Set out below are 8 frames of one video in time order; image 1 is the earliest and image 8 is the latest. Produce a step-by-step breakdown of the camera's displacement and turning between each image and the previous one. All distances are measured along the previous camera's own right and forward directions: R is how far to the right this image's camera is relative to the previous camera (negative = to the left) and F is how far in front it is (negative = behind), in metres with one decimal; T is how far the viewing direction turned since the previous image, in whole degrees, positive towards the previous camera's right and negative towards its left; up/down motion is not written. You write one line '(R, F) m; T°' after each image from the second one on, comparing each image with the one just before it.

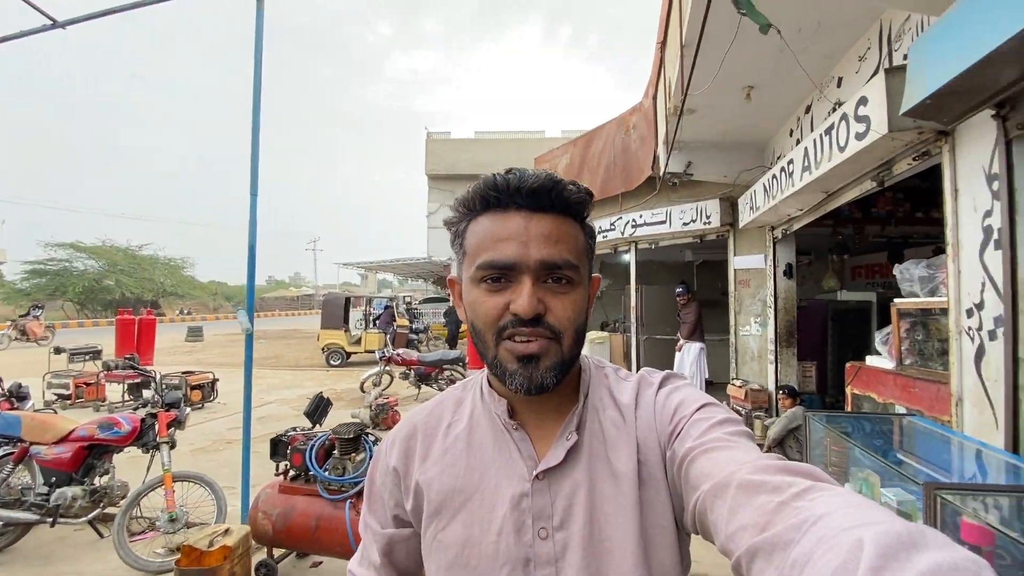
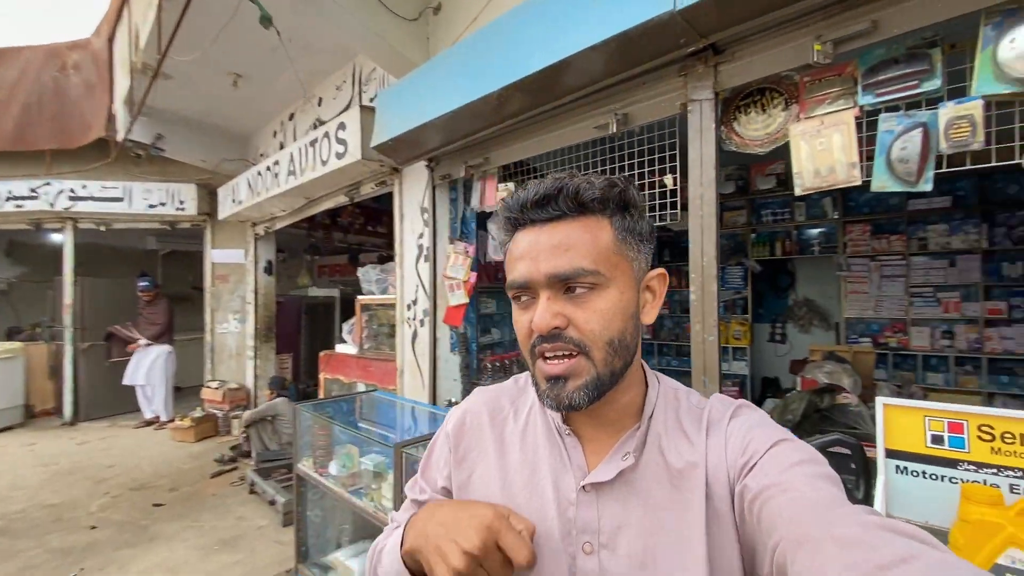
(-0.1, +0.1) m; +58°
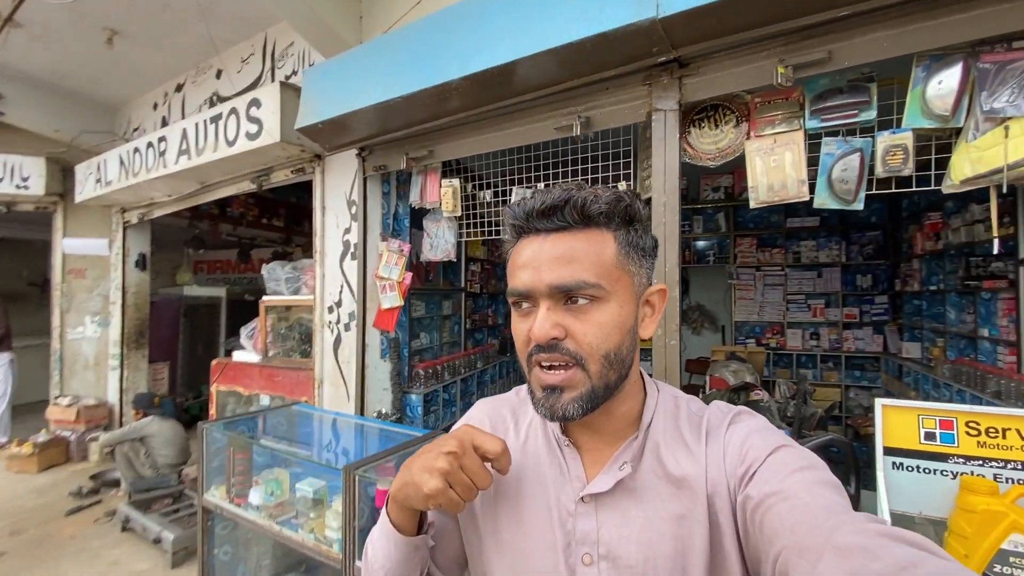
(-0.3, +0.1) m; +13°
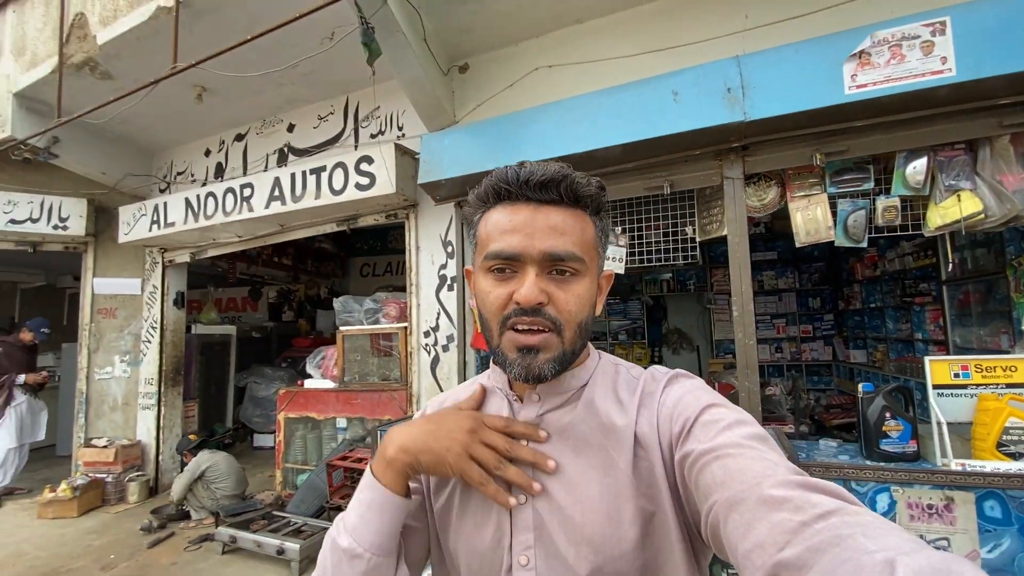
(-1.1, -0.6) m; +8°
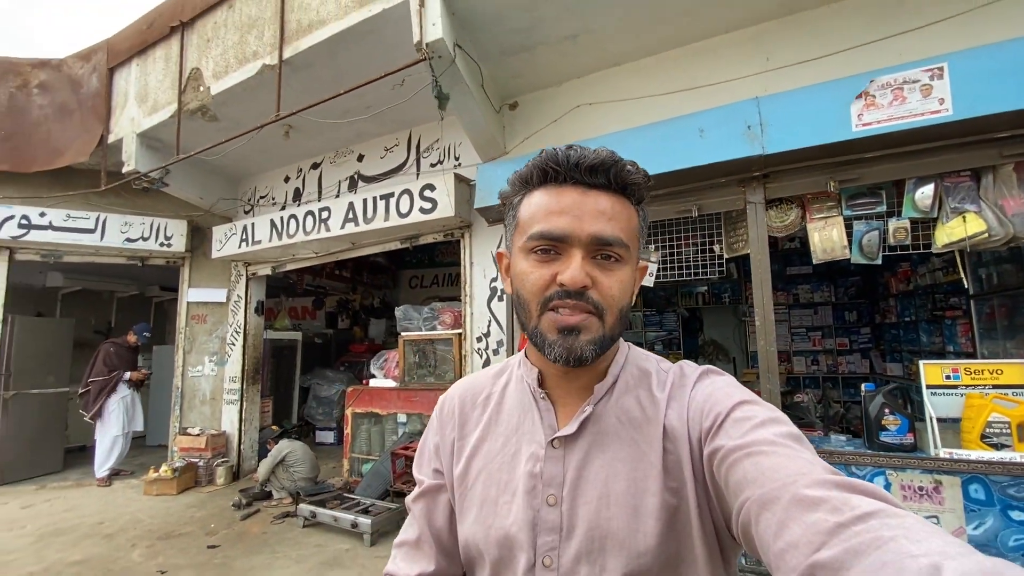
(-0.1, -0.5) m; -4°
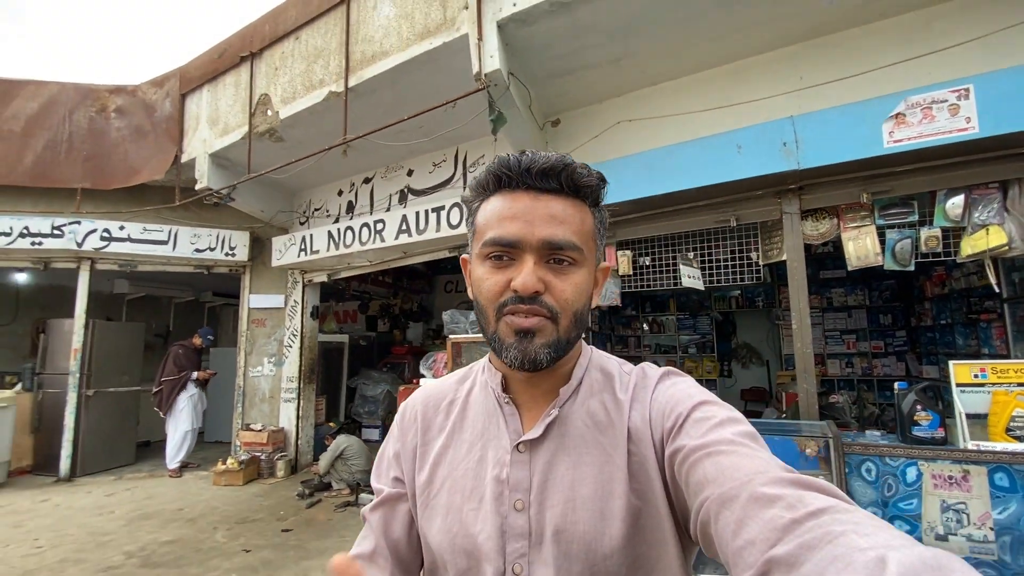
(-0.2, -0.3) m; -3°
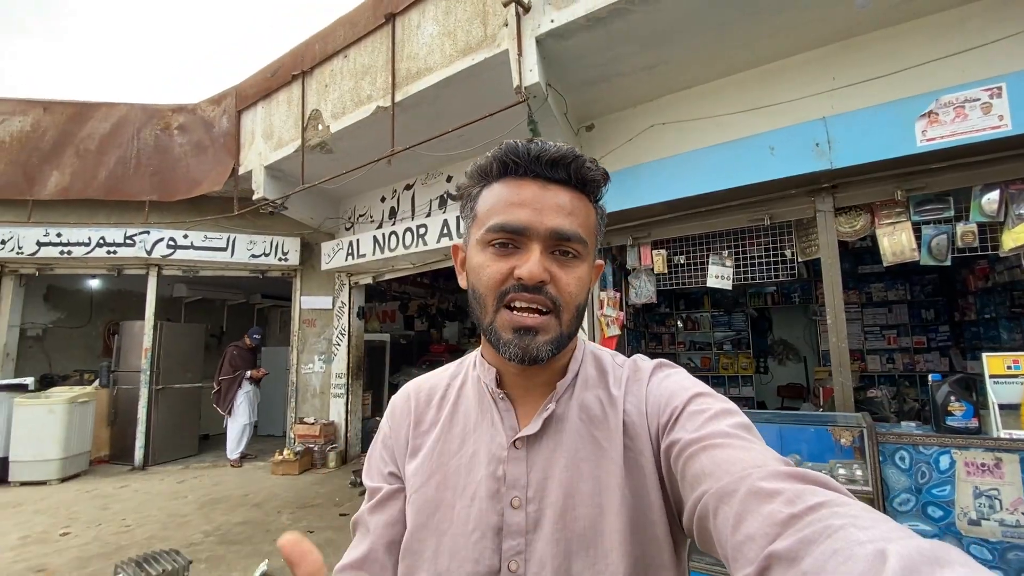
(-0.1, -0.2) m; -3°
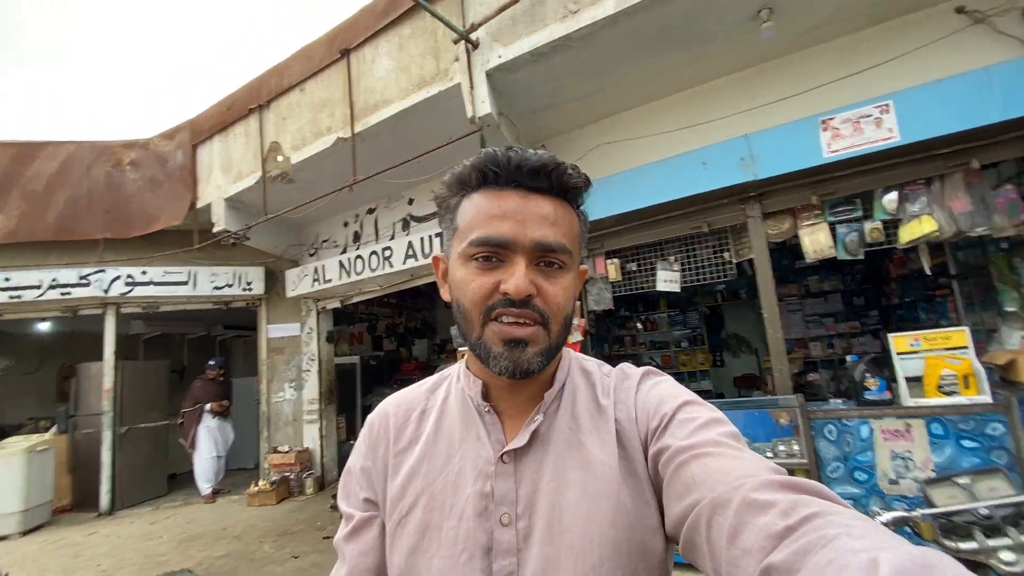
(0.0, -0.2) m; +4°
